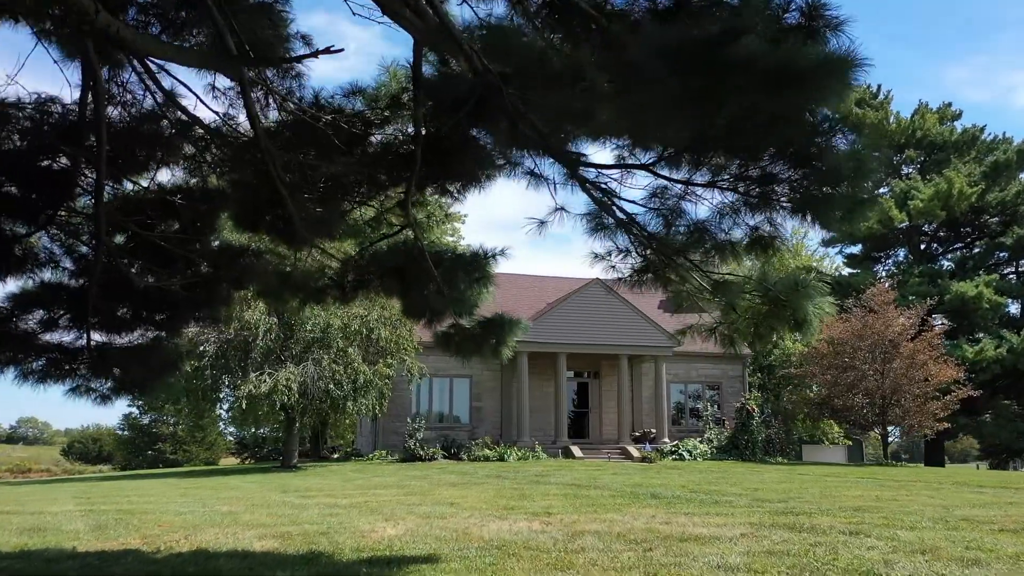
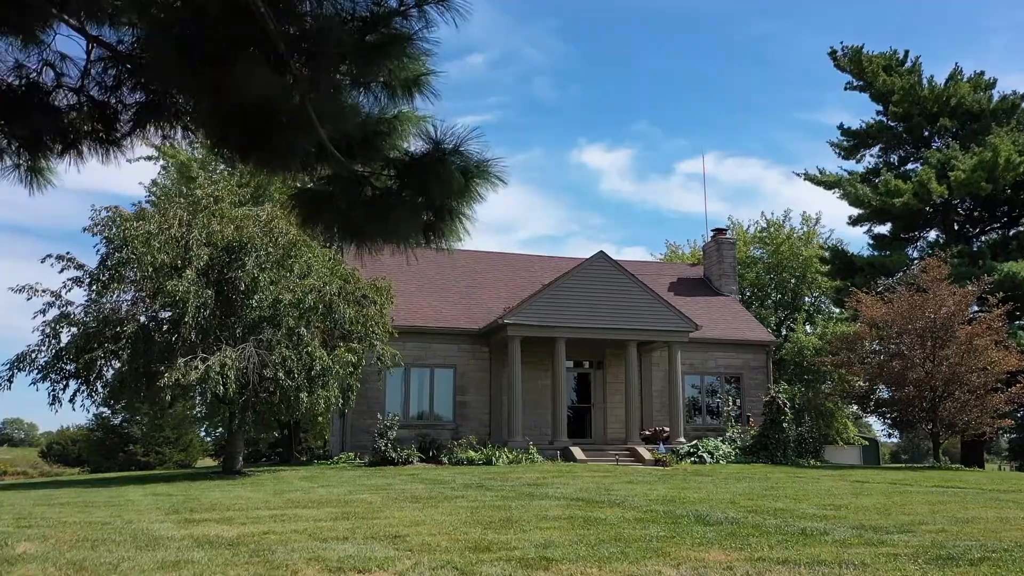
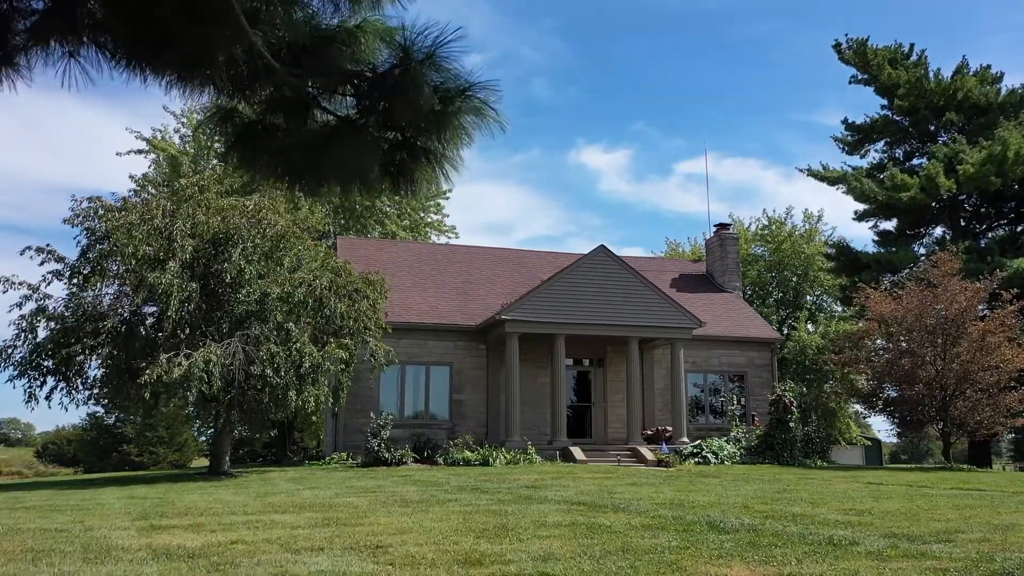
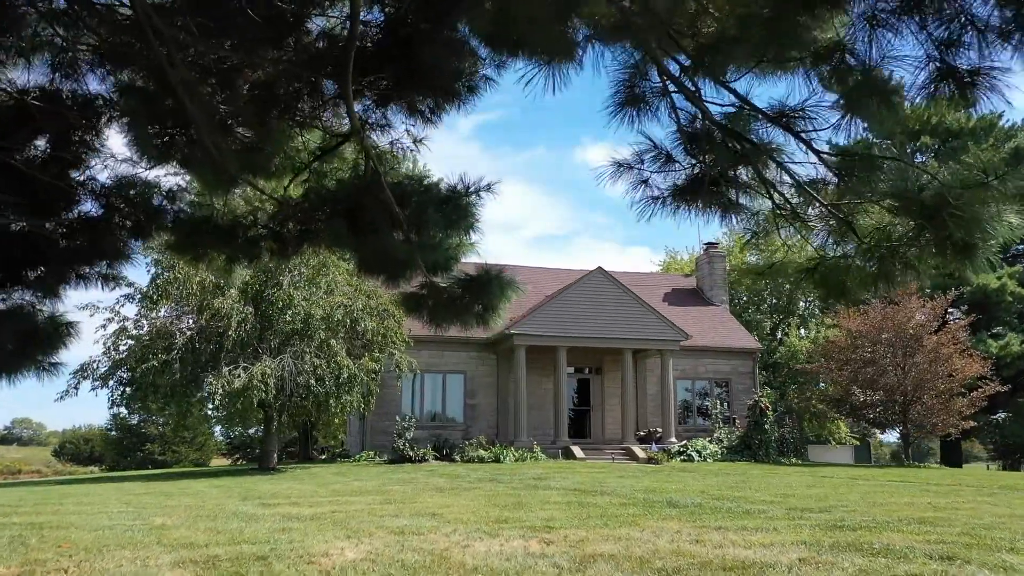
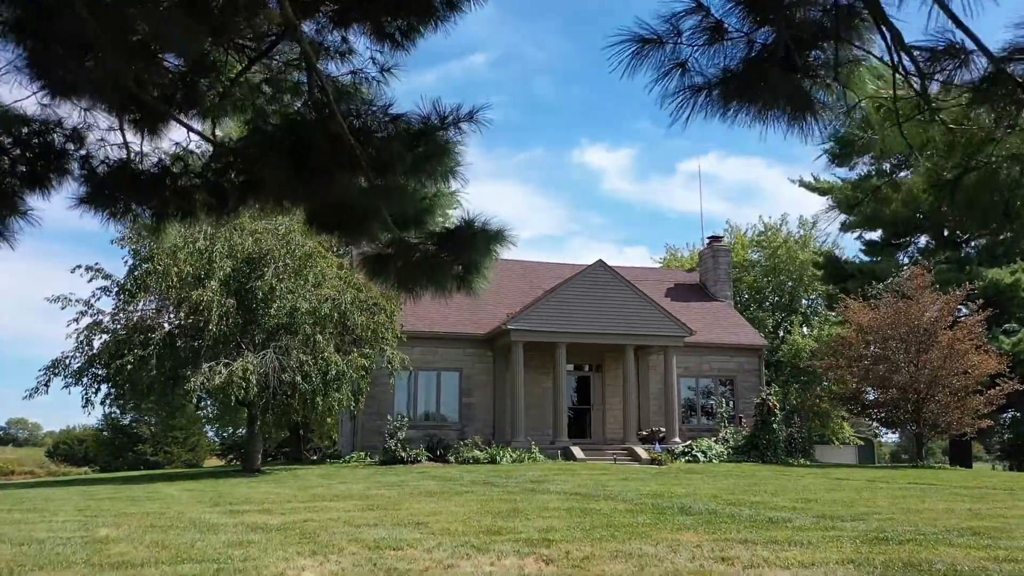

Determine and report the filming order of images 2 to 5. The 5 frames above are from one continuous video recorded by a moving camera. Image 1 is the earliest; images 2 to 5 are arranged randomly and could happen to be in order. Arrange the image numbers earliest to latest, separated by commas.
4, 5, 2, 3
